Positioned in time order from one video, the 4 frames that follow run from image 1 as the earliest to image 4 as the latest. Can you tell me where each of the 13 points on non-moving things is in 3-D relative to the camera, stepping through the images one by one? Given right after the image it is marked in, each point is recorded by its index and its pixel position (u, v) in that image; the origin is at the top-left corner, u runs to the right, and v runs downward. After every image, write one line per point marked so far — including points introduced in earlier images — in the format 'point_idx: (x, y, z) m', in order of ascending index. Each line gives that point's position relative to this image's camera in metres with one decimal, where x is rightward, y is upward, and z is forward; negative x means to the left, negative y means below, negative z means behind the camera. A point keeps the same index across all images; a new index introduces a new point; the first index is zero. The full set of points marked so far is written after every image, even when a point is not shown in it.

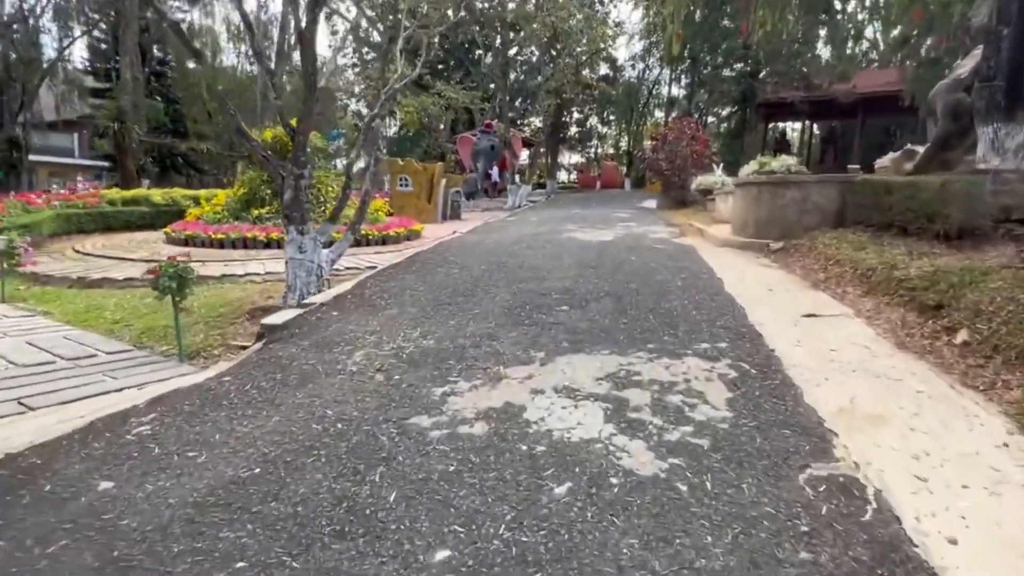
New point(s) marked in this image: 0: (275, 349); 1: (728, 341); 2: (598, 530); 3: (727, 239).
0: (-1.4, -0.4, +3.5) m
1: (+1.3, -0.3, +3.4) m
2: (+0.3, -0.7, +1.7) m
3: (+2.7, +0.6, +7.1) m
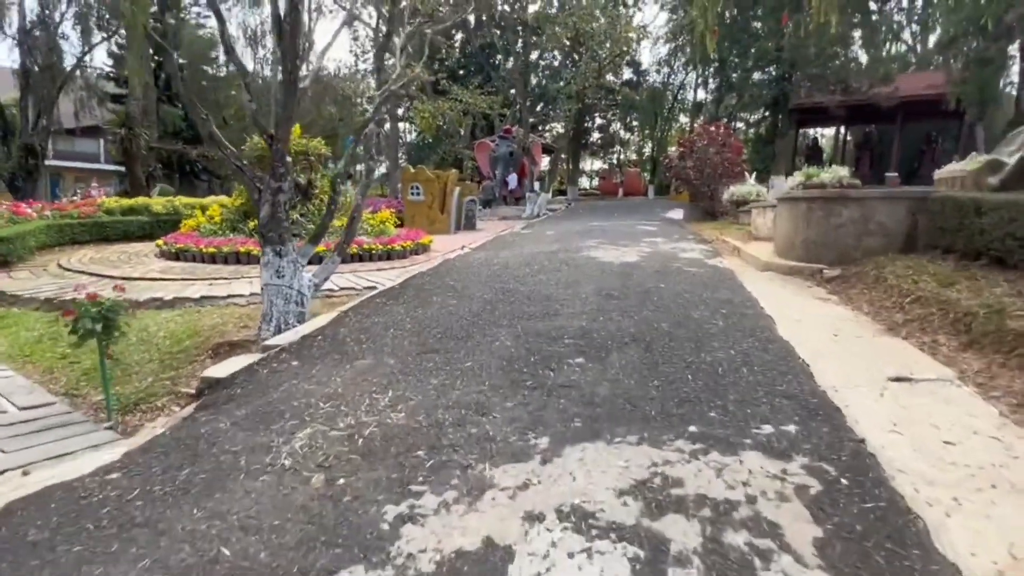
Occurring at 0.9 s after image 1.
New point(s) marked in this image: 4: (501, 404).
0: (-1.5, -0.6, +2.7) m
1: (+1.3, -0.6, +2.6) m
2: (+0.2, -1.0, +0.9) m
3: (+2.8, +0.3, +6.2) m
4: (-0.1, -0.6, +2.7) m
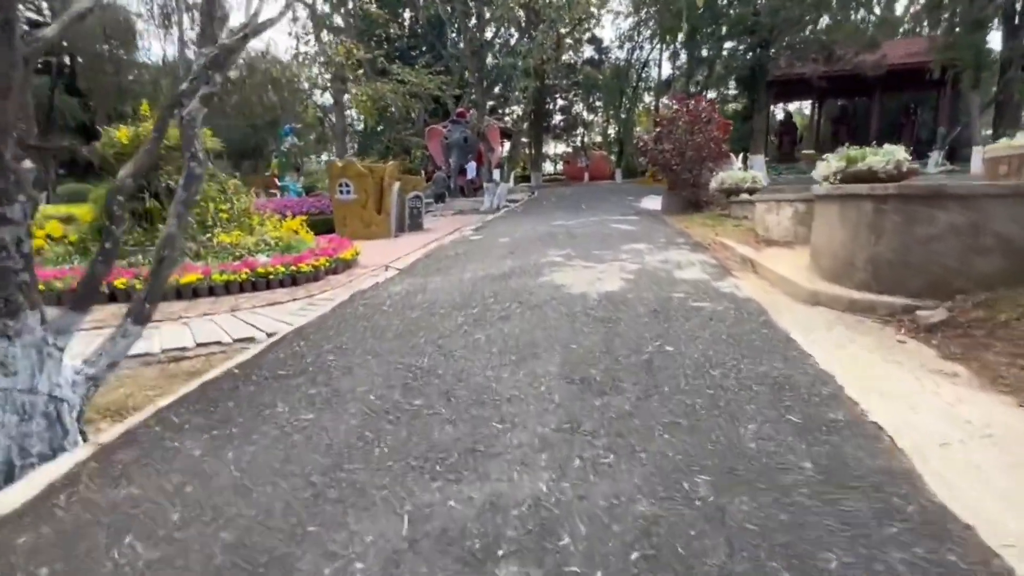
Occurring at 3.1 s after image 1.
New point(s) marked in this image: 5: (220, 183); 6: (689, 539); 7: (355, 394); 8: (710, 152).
0: (-1.8, -1.2, +0.5) m
1: (+1.0, -1.1, +0.6) m
2: (0.0, -1.5, -1.2) m
3: (+2.3, 0.0, +4.2) m
4: (-0.4, -1.1, +0.6) m
5: (-4.3, +1.5, +8.4) m
6: (+0.6, -0.8, +1.8) m
7: (-0.7, -0.5, +2.9) m
8: (+3.9, +2.7, +11.2) m
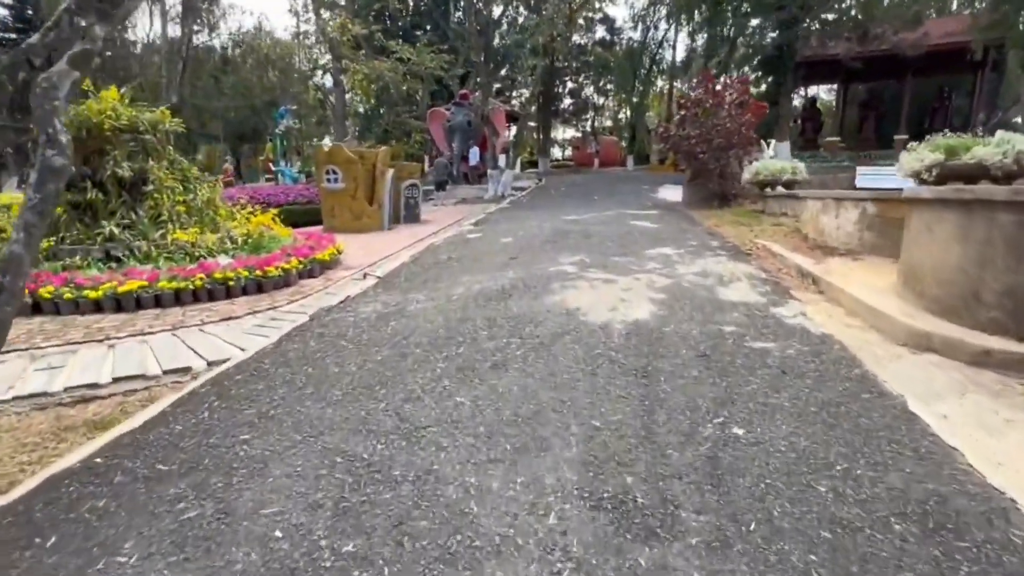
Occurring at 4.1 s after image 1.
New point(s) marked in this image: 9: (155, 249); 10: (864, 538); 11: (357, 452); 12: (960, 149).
0: (-1.8, -1.5, -0.5) m
1: (+0.9, -1.3, -0.5) m
2: (-0.1, -1.8, -2.2) m
3: (+2.2, -0.2, +3.1) m
4: (-0.4, -1.3, -0.4) m
5: (-4.3, +1.5, +7.3) m
6: (+0.5, -1.0, +0.7) m
7: (-0.8, -0.7, +1.8) m
8: (+4.0, +2.6, +10.0) m
9: (-4.0, +0.4, +6.4) m
10: (+1.1, -0.7, +1.7) m
11: (-0.6, -0.6, +2.2) m
12: (+3.1, +1.0, +4.0) m
